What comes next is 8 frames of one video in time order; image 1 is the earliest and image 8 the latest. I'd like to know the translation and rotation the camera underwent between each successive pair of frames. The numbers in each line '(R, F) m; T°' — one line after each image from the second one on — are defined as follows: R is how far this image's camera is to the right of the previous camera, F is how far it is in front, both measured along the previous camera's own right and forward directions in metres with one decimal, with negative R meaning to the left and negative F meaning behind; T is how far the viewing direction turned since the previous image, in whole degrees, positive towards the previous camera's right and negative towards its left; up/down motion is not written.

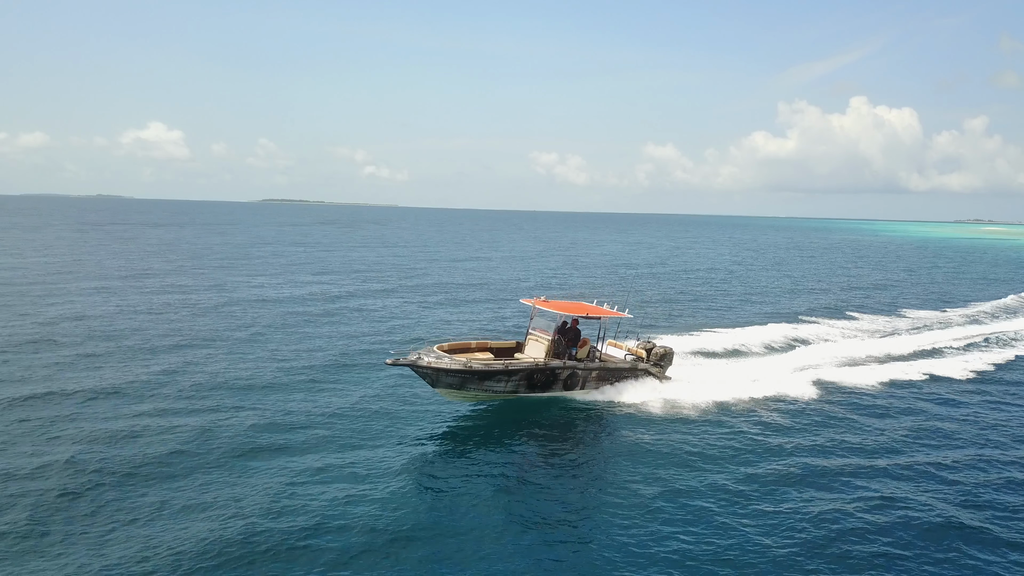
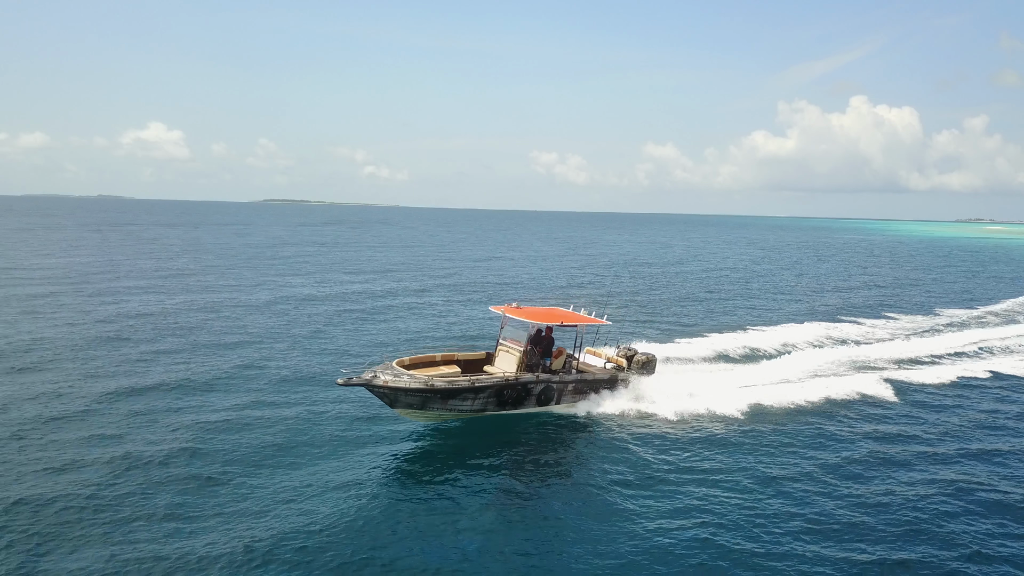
(-2.9, -0.9) m; 0°
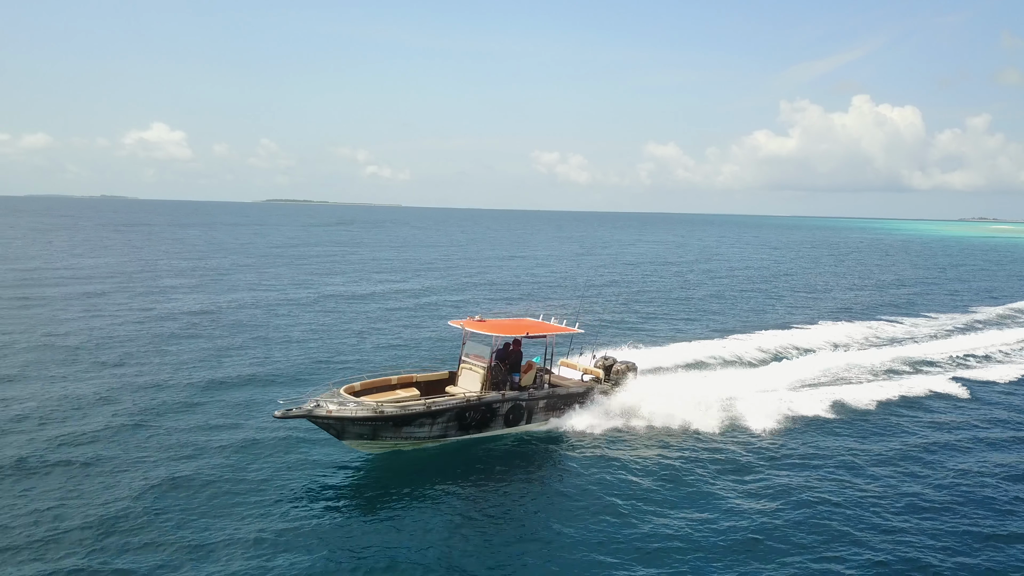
(-2.8, -1.0) m; 0°
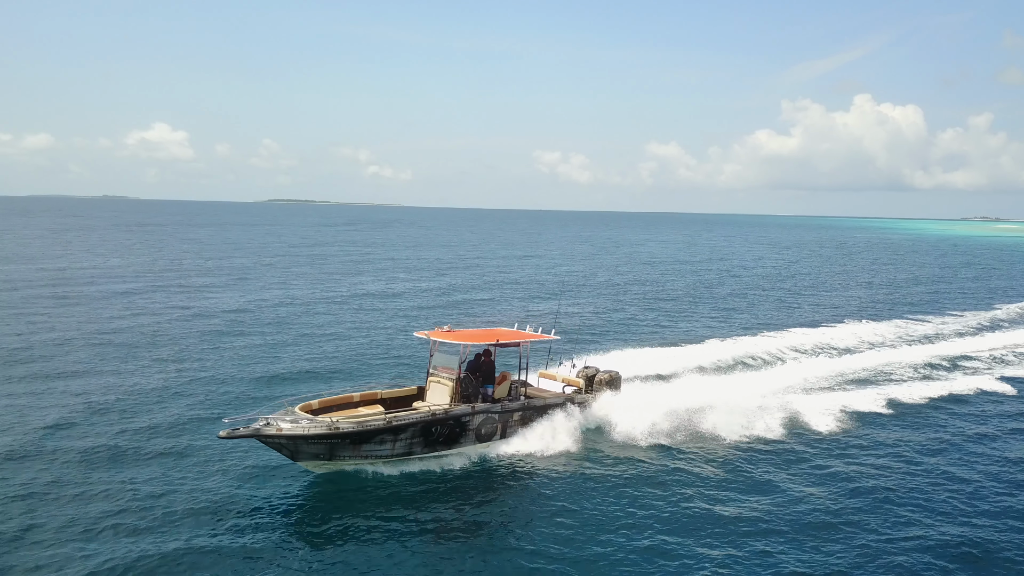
(-1.9, -0.8) m; 0°
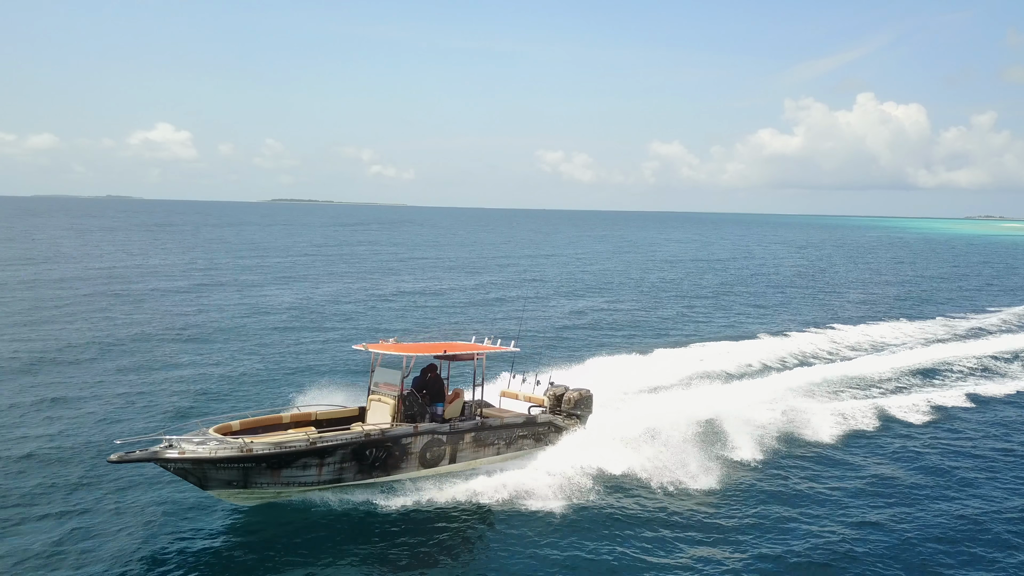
(-3.1, -1.4) m; 0°
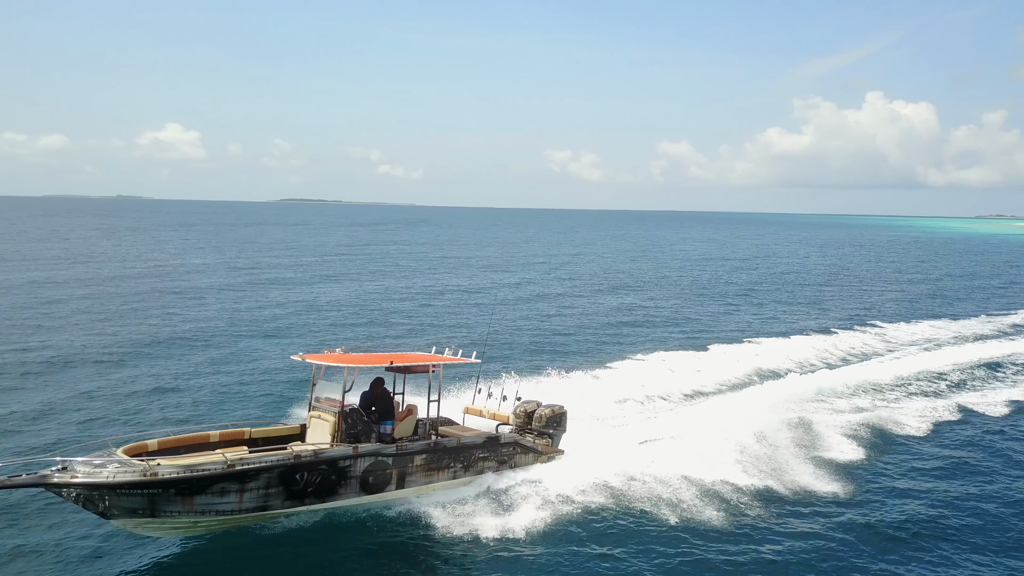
(-2.6, -1.3) m; -1°
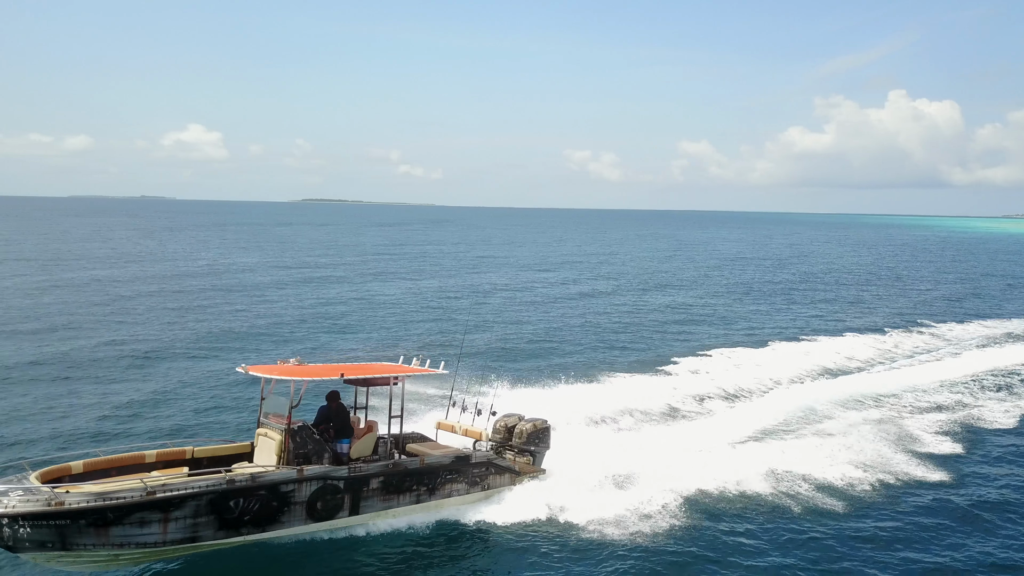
(-2.3, -1.2) m; -2°
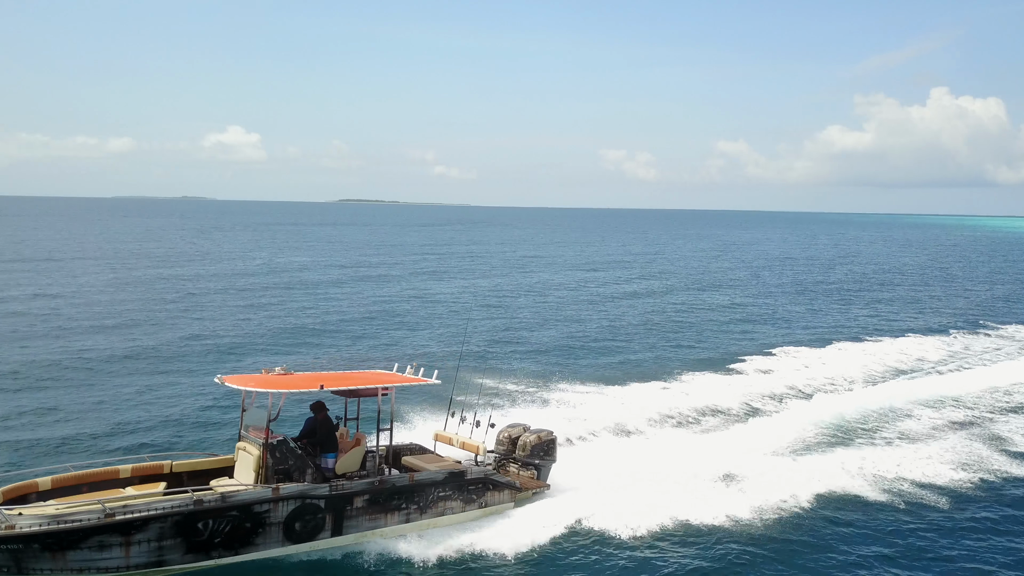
(-1.6, -0.8) m; -3°
